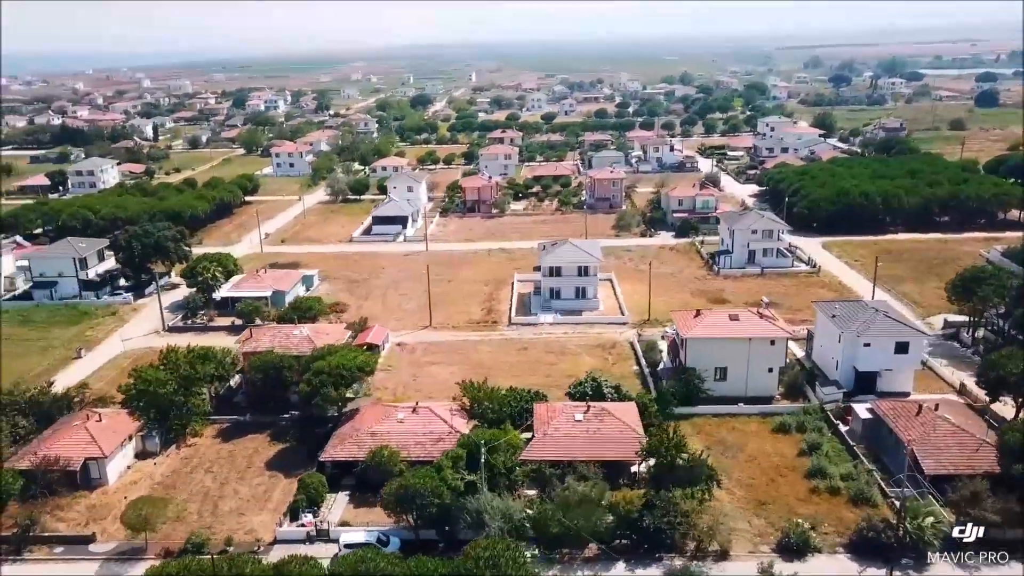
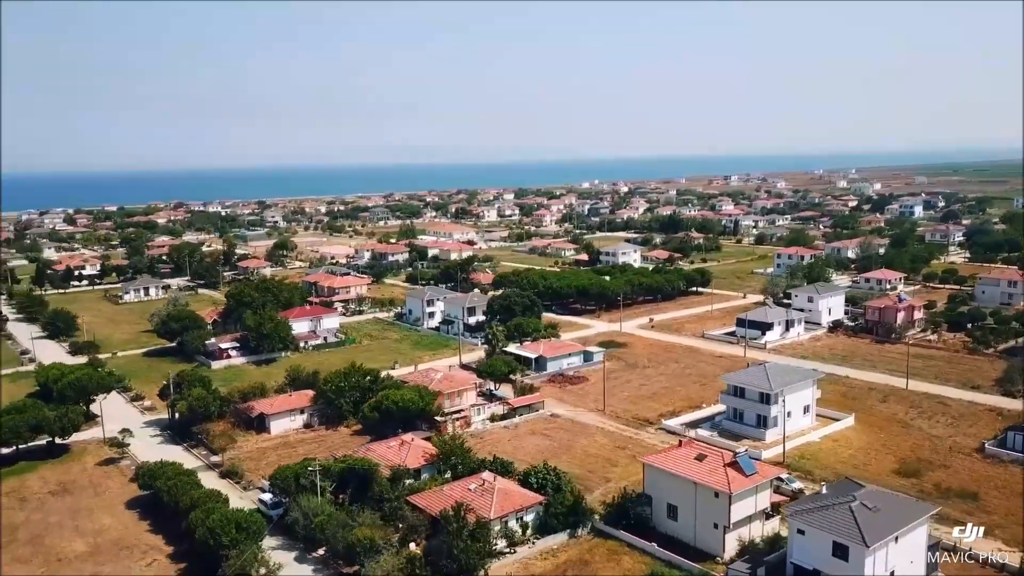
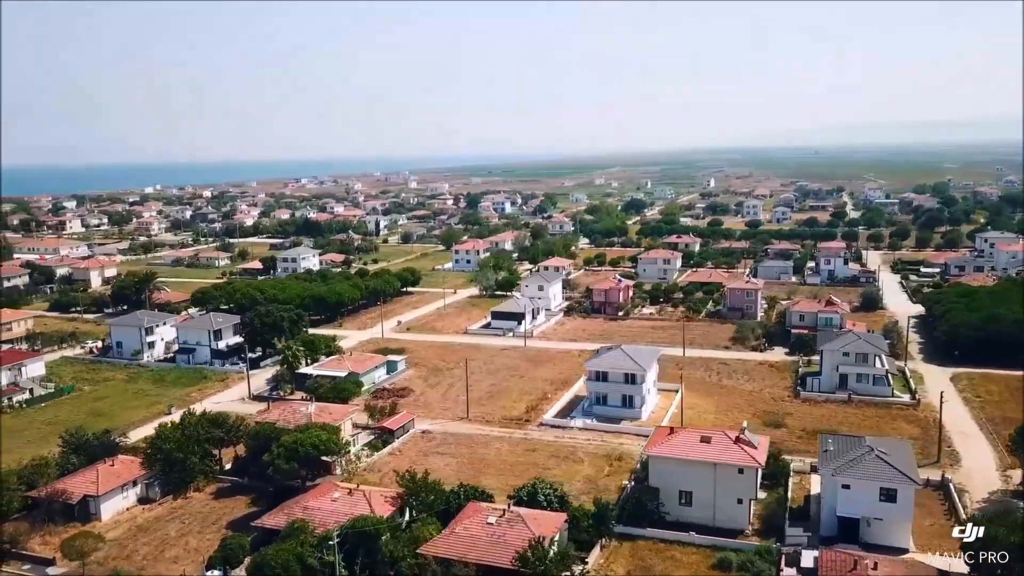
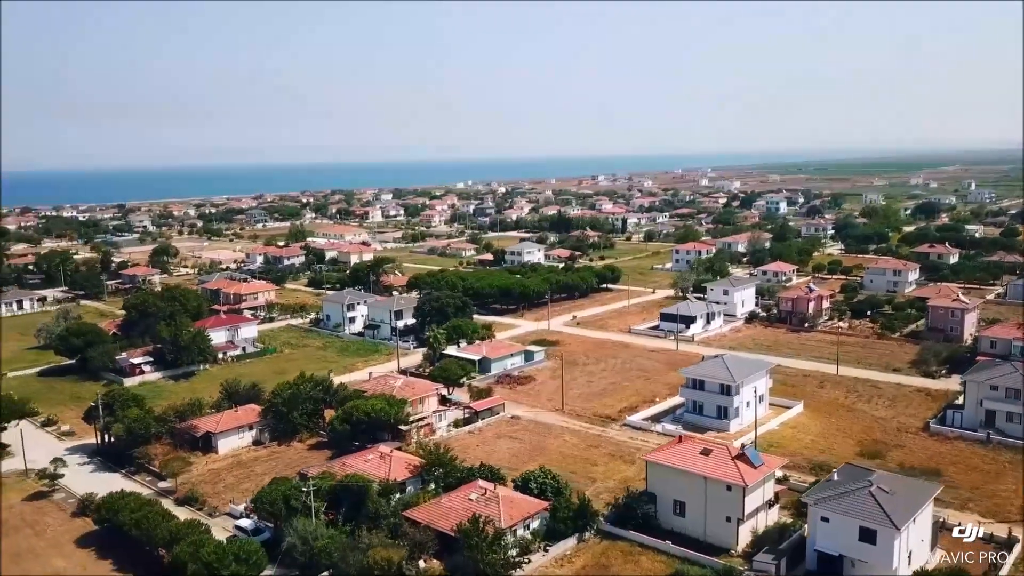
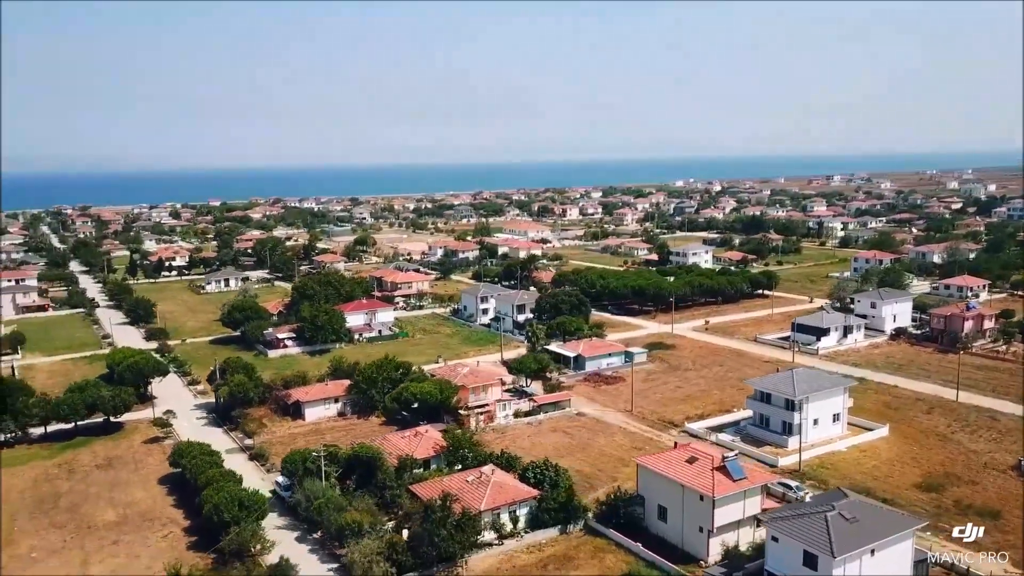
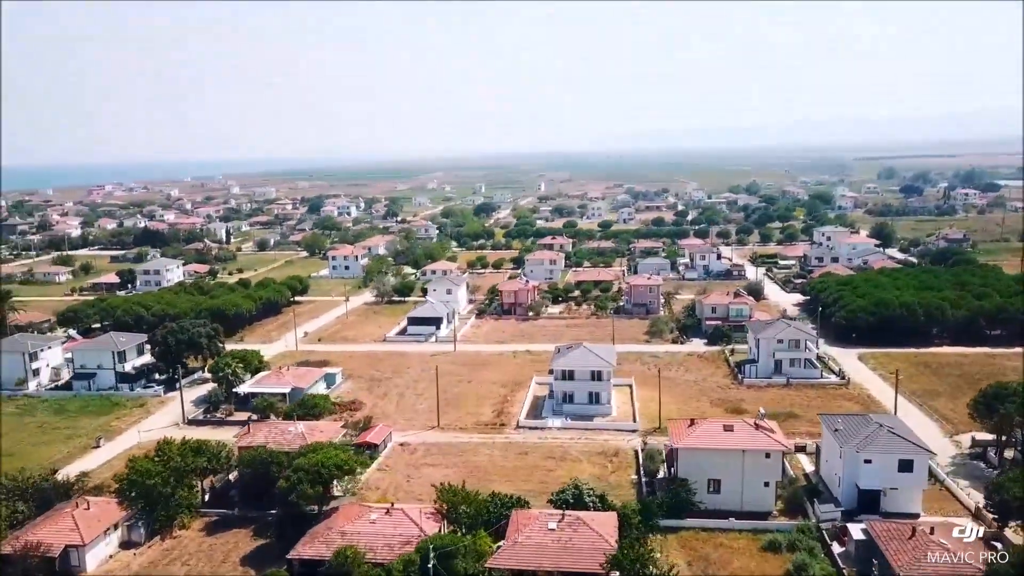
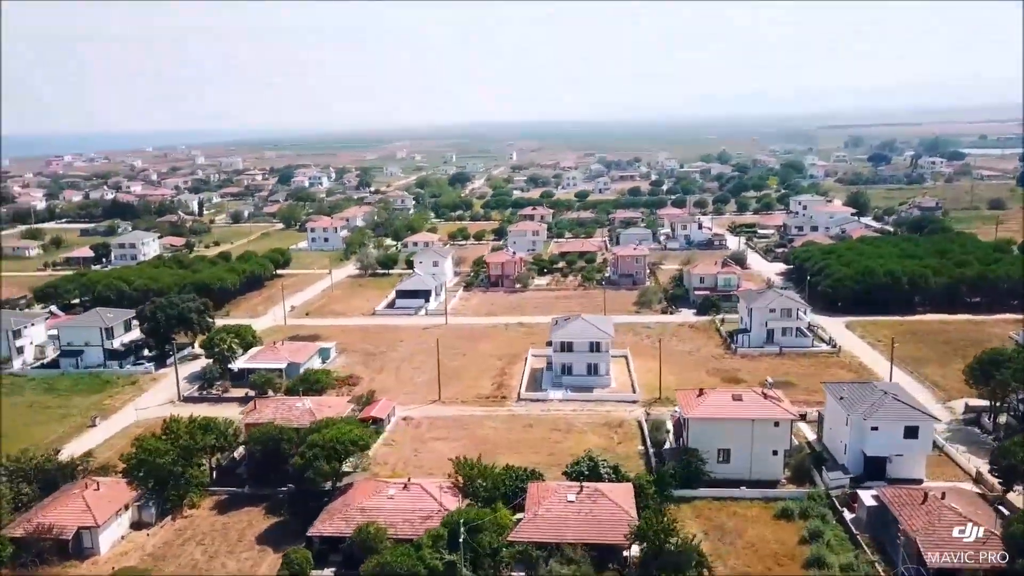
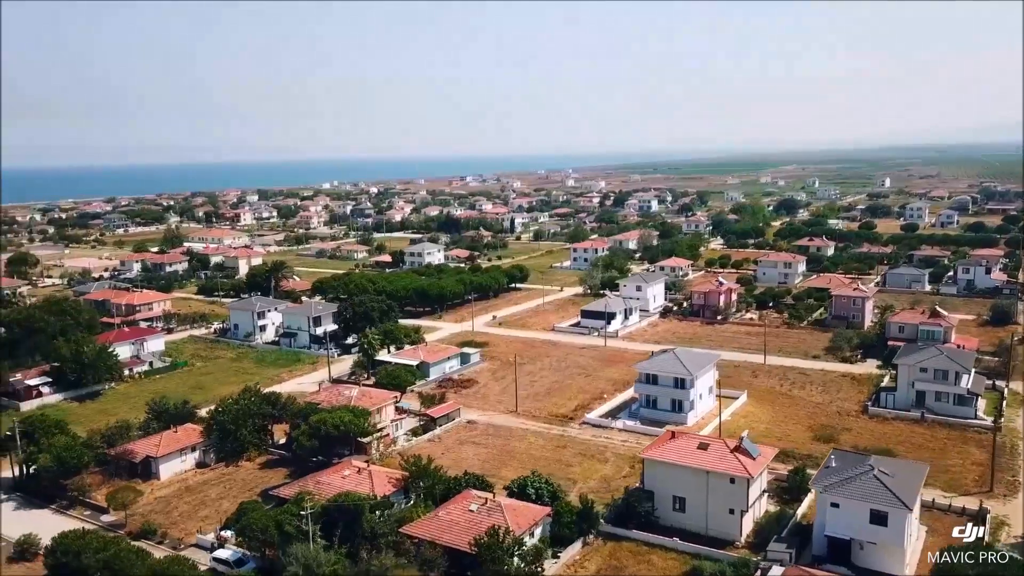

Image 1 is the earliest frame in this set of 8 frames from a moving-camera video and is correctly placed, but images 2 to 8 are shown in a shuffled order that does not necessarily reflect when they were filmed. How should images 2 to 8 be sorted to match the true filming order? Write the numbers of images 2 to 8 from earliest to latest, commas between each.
7, 6, 3, 8, 4, 2, 5
